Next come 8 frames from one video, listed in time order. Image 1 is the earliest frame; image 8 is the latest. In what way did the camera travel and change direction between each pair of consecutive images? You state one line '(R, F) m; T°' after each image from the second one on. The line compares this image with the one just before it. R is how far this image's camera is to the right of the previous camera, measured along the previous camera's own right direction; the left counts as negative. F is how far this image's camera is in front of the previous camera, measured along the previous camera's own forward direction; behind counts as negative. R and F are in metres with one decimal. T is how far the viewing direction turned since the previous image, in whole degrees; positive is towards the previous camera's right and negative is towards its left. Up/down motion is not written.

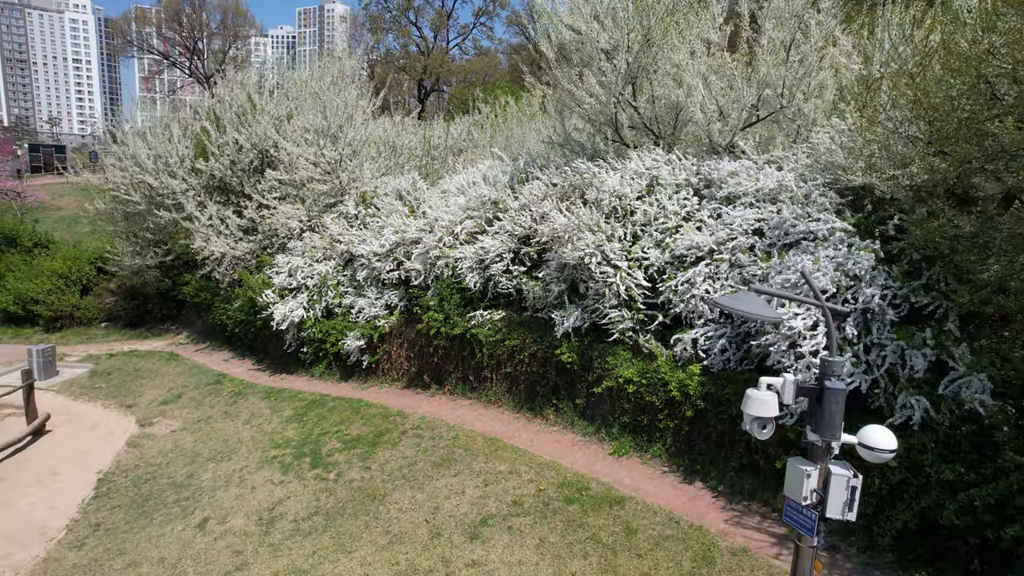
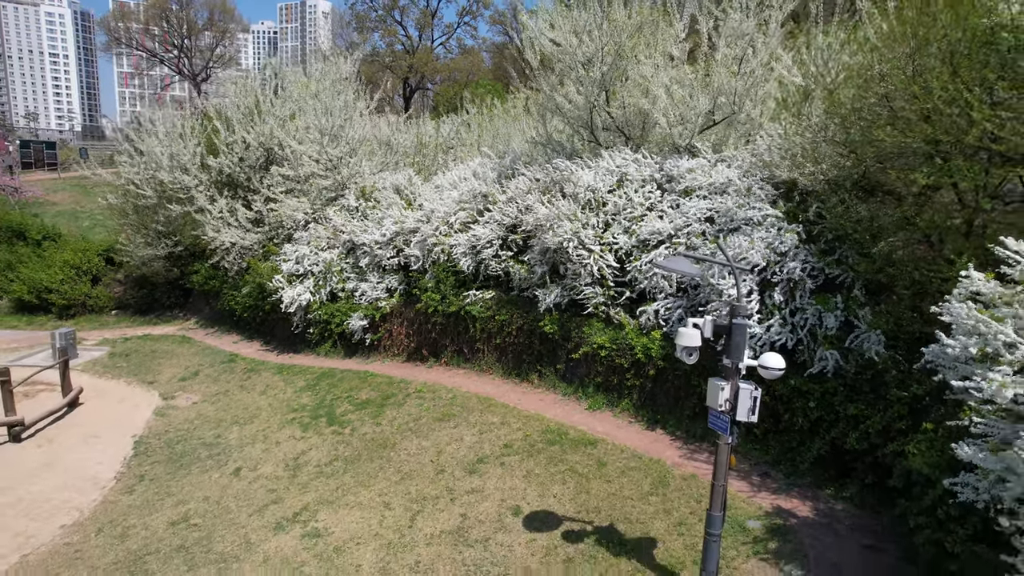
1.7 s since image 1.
(-0.1, -1.1) m; +1°
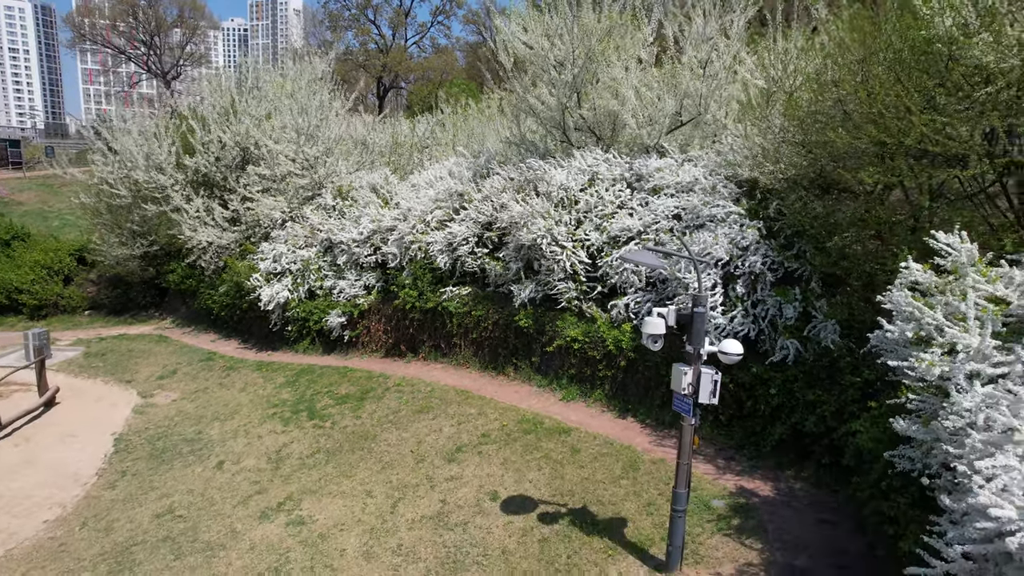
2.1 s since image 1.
(0.0, -0.3) m; +2°
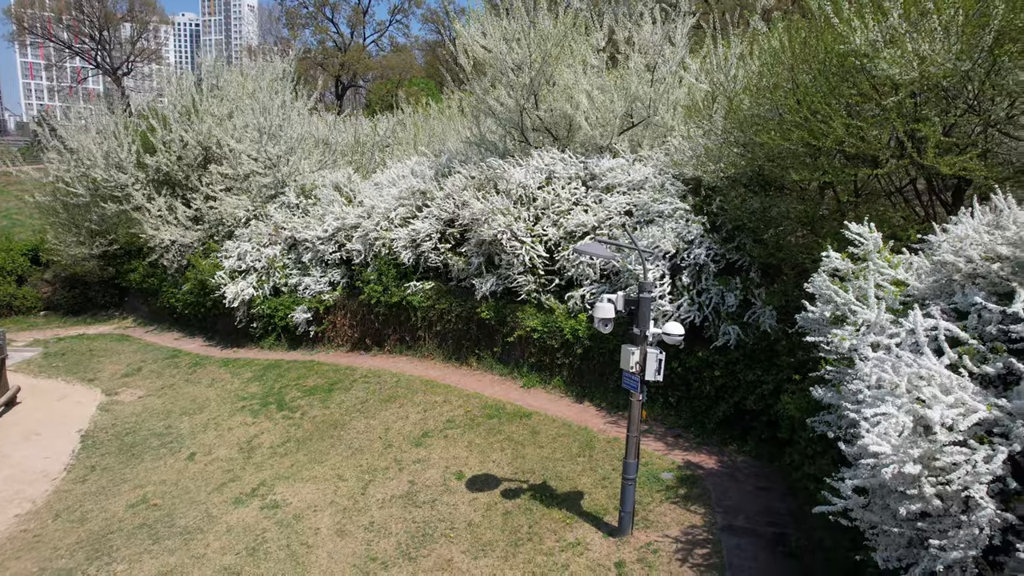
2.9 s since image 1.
(0.0, -0.4) m; +3°
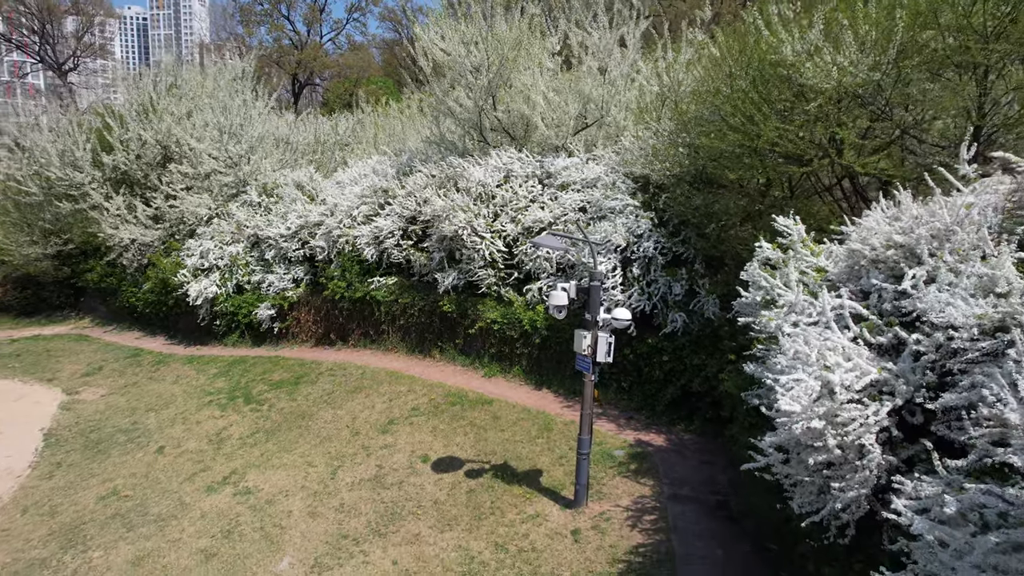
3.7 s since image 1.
(0.0, -0.4) m; +3°
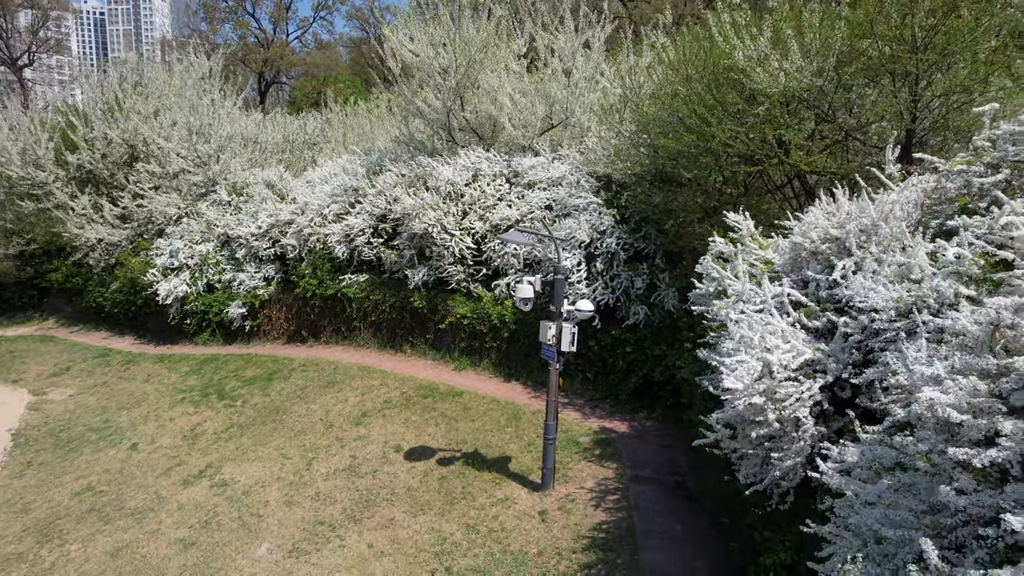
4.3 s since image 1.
(0.0, -0.3) m; +3°
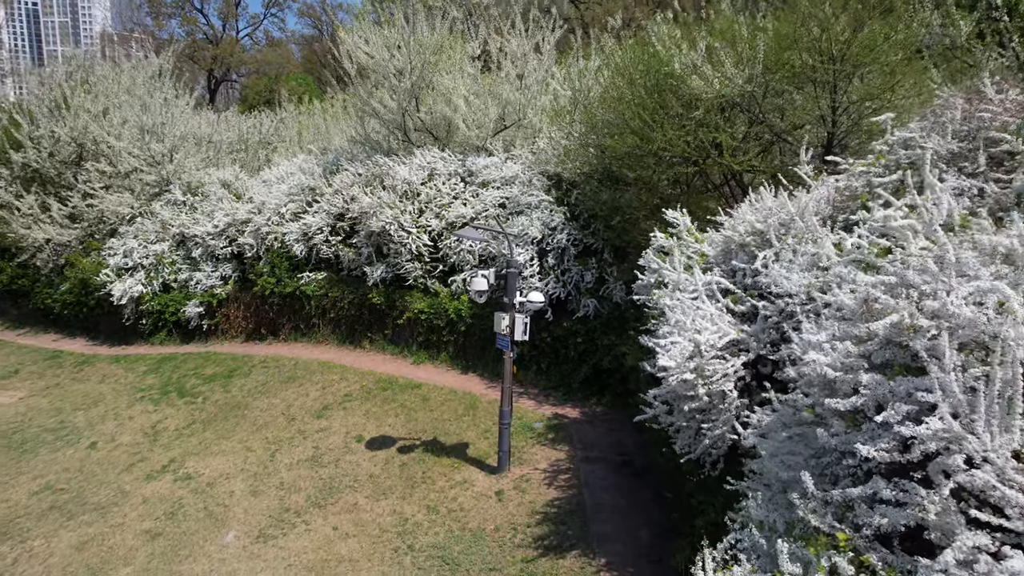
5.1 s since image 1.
(0.0, -0.4) m; +4°
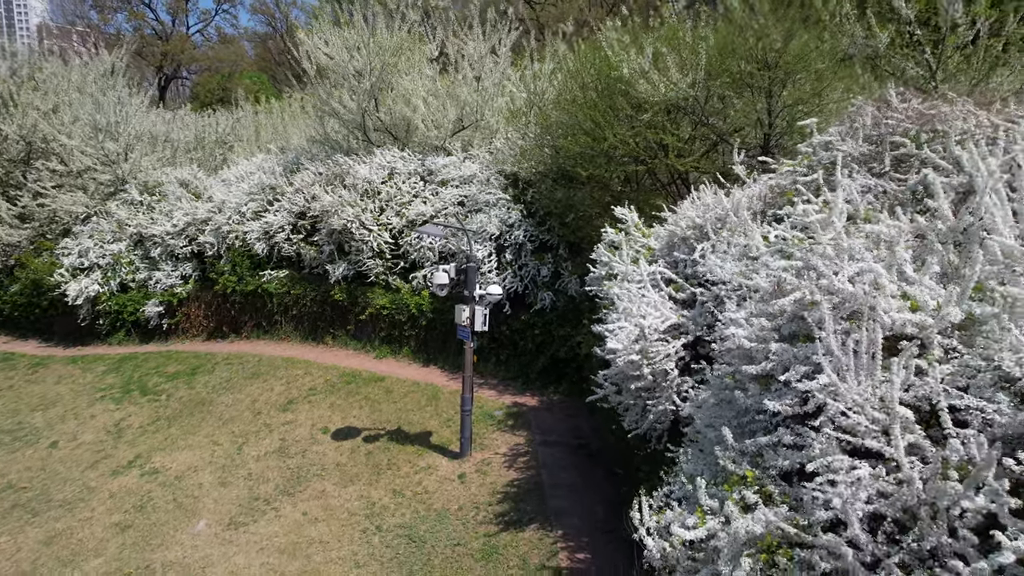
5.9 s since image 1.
(0.0, -0.3) m; +3°
